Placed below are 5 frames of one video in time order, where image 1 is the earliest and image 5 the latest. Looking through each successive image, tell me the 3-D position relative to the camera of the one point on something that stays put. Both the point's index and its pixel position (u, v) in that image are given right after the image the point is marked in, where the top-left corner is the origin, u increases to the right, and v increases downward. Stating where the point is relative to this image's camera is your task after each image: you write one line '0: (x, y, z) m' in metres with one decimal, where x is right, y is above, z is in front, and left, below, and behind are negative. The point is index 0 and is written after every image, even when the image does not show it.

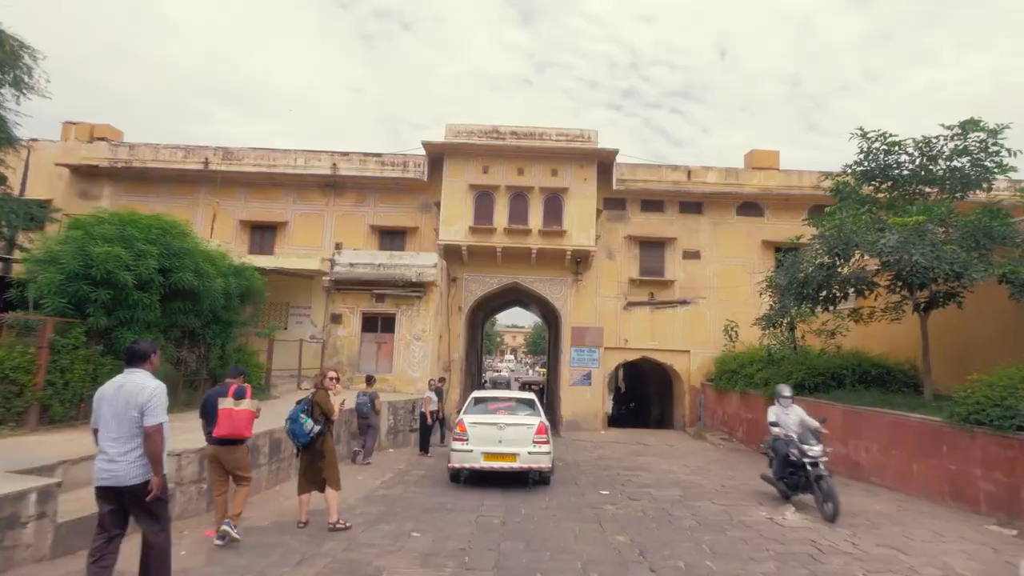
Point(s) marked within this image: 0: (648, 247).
0: (+4.6, +1.4, +18.1) m
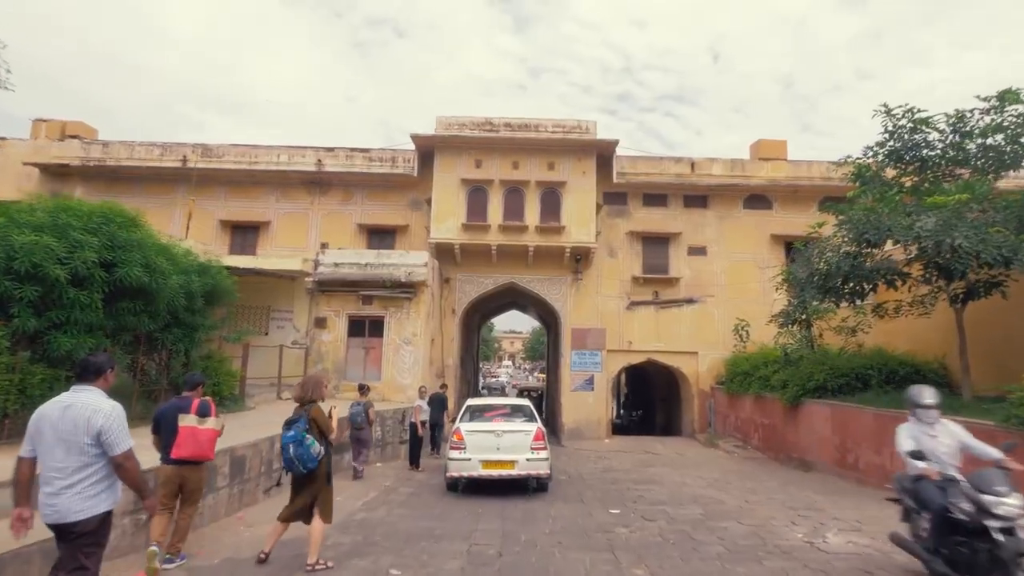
0: (+4.5, +1.4, +17.2) m
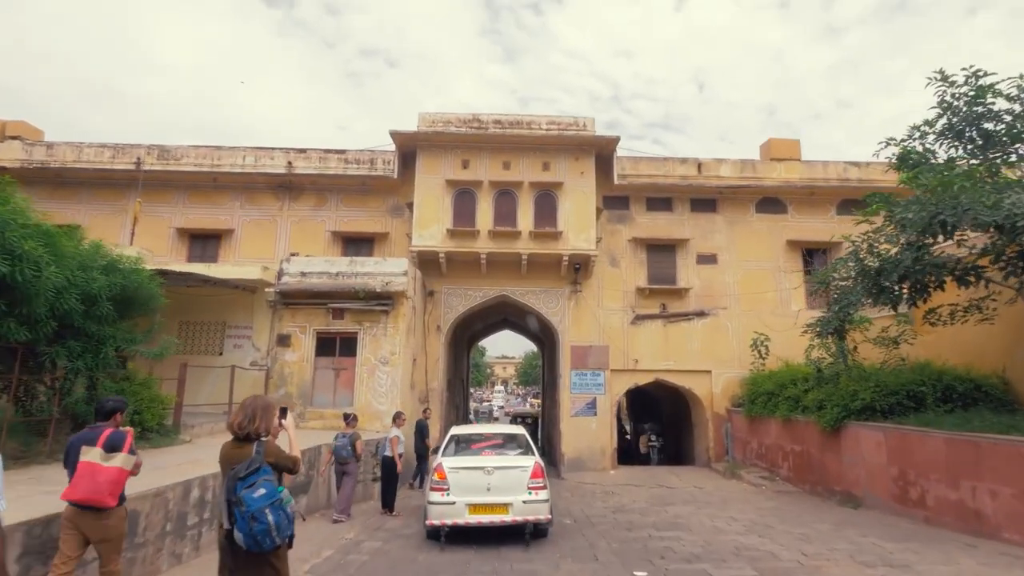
0: (+4.2, +1.1, +15.6) m
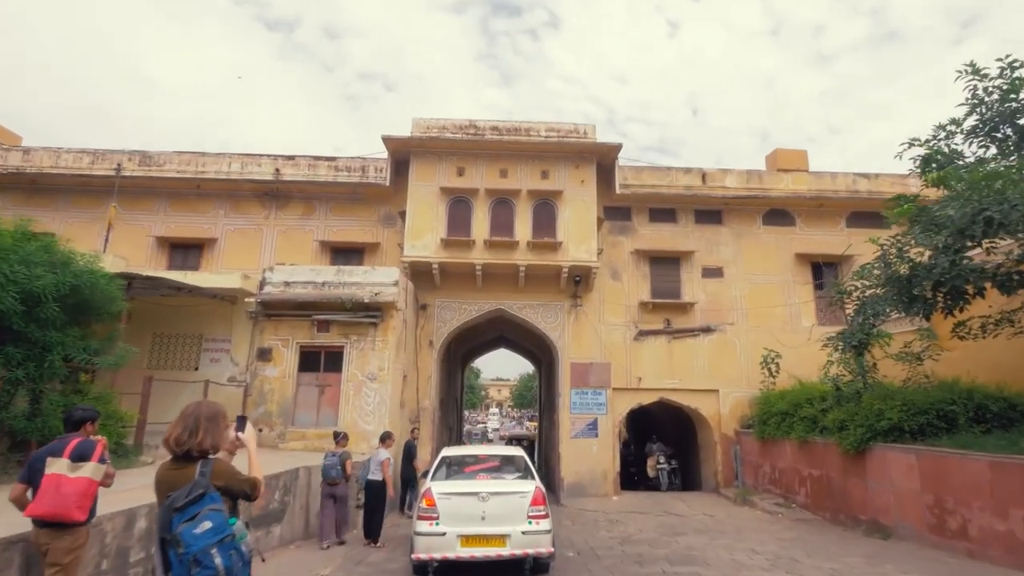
0: (+4.2, +0.7, +15.0) m
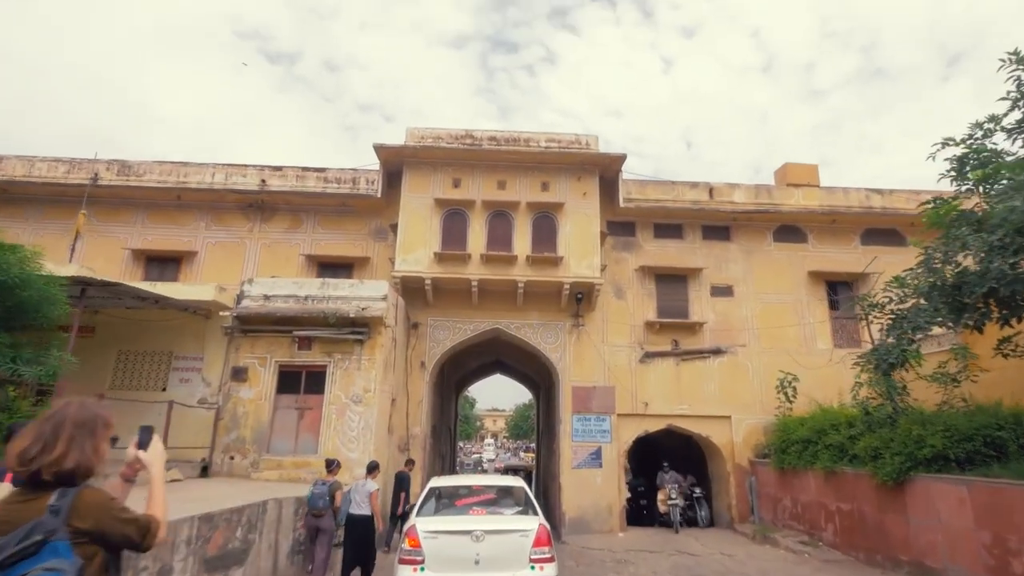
0: (+4.1, +0.2, +14.2) m
